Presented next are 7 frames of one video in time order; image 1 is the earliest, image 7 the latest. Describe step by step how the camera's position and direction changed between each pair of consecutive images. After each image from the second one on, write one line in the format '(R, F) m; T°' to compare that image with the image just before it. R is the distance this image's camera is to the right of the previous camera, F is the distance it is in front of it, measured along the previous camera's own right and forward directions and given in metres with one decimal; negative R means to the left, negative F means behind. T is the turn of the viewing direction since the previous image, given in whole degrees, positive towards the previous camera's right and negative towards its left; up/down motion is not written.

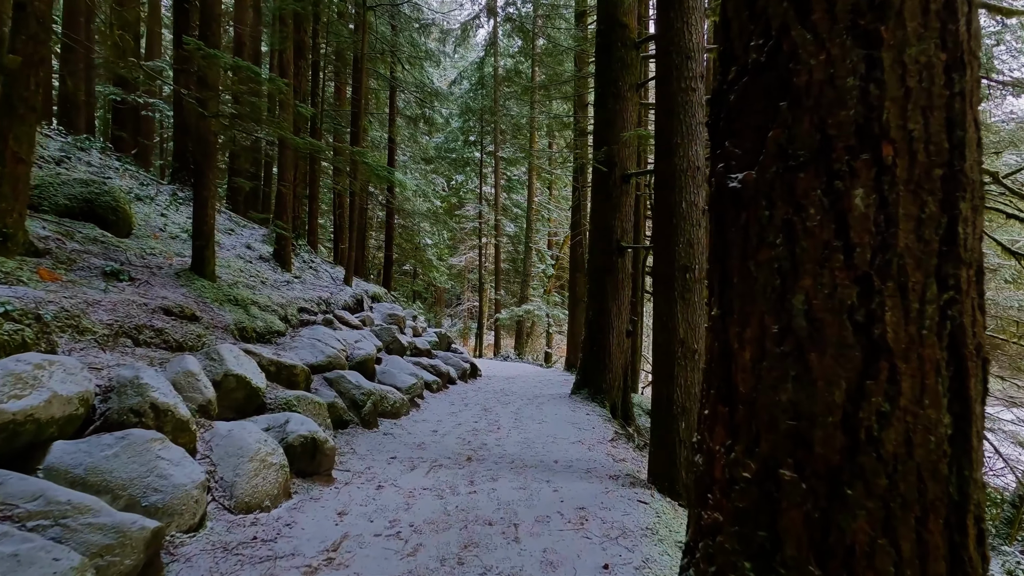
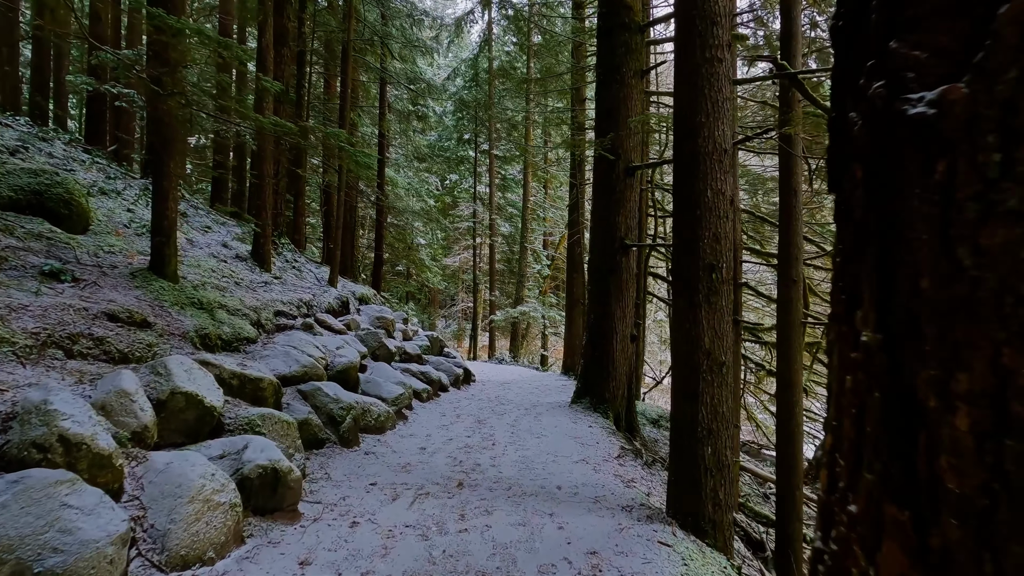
(0.0, +0.6) m; +1°
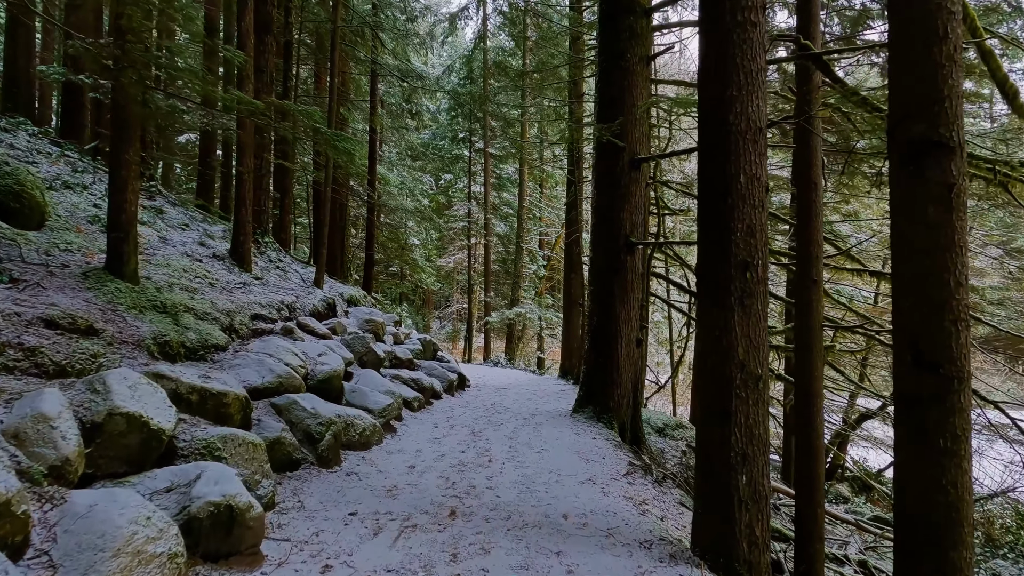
(0.0, +0.5) m; +1°
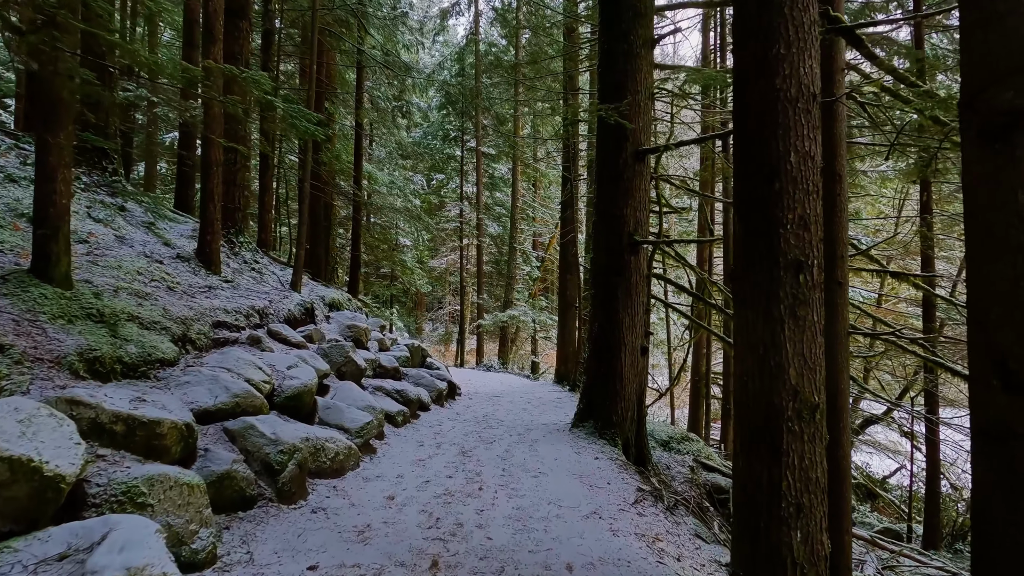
(0.0, +0.6) m; +1°
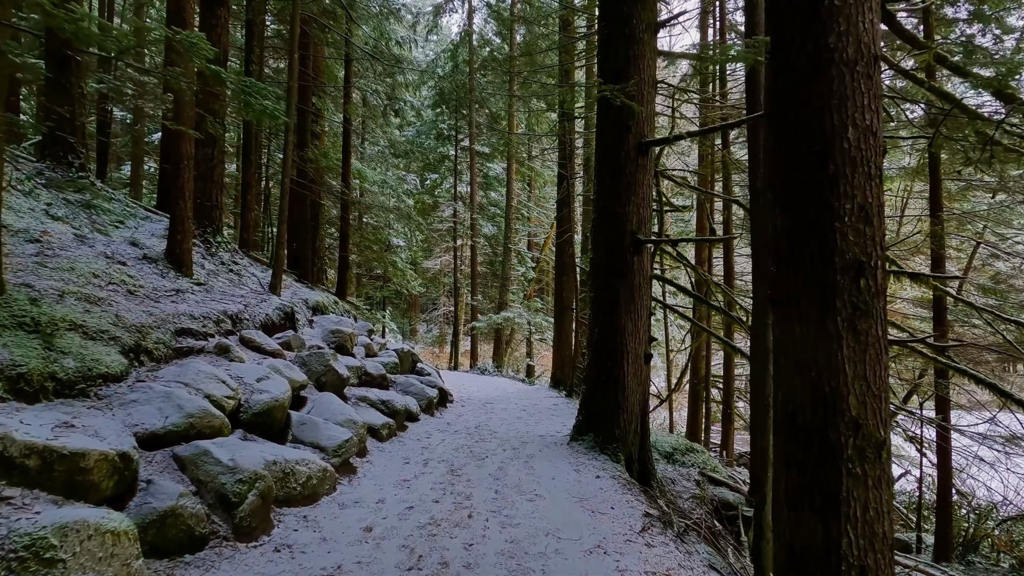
(0.0, +0.5) m; +1°
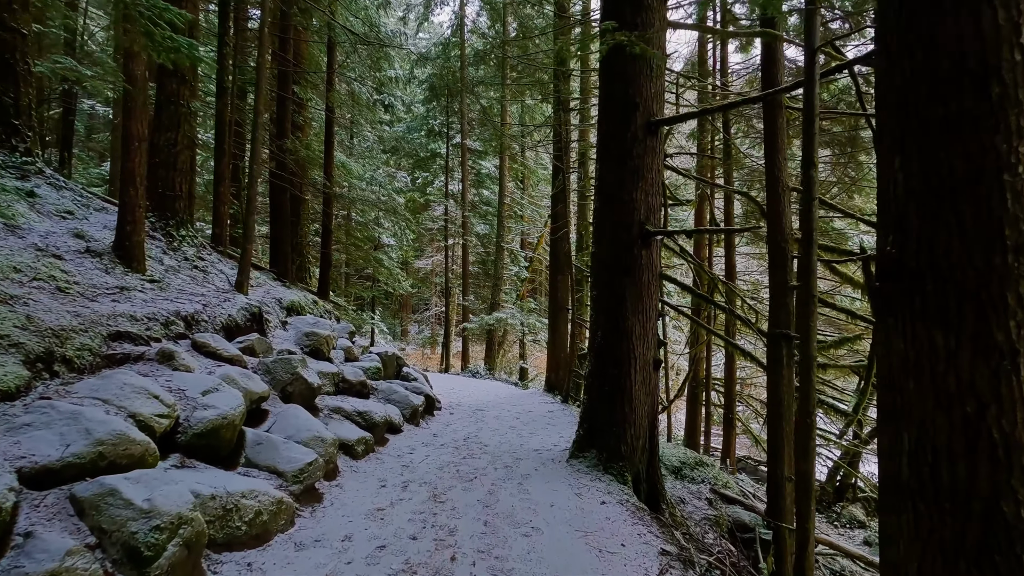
(0.0, +0.7) m; +1°
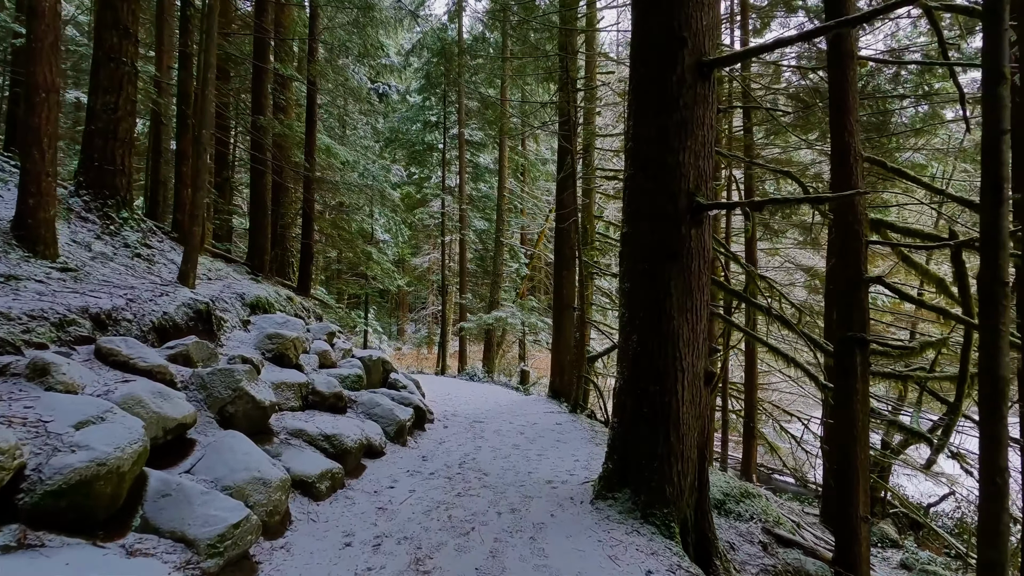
(-0.1, +1.2) m; 0°
